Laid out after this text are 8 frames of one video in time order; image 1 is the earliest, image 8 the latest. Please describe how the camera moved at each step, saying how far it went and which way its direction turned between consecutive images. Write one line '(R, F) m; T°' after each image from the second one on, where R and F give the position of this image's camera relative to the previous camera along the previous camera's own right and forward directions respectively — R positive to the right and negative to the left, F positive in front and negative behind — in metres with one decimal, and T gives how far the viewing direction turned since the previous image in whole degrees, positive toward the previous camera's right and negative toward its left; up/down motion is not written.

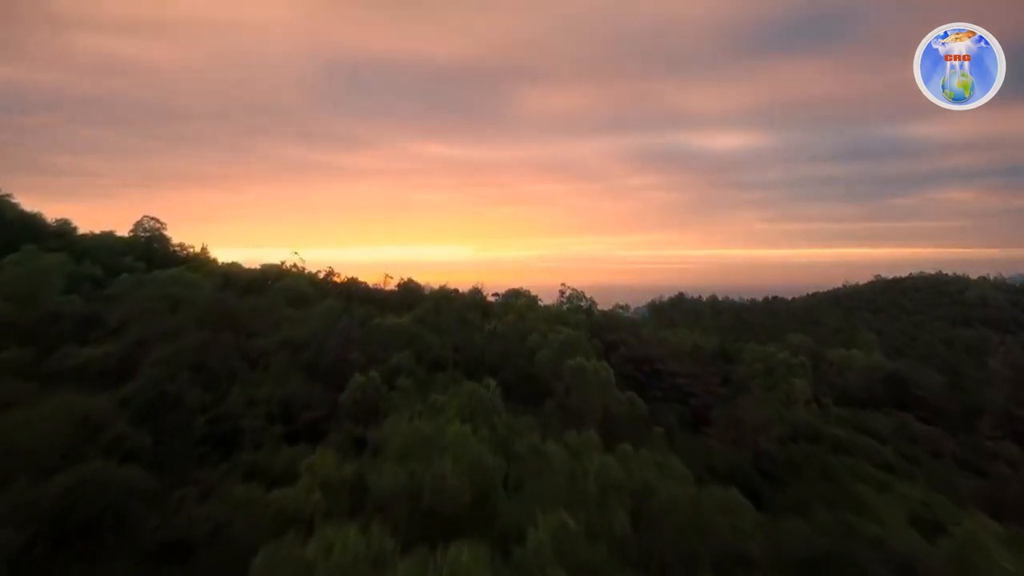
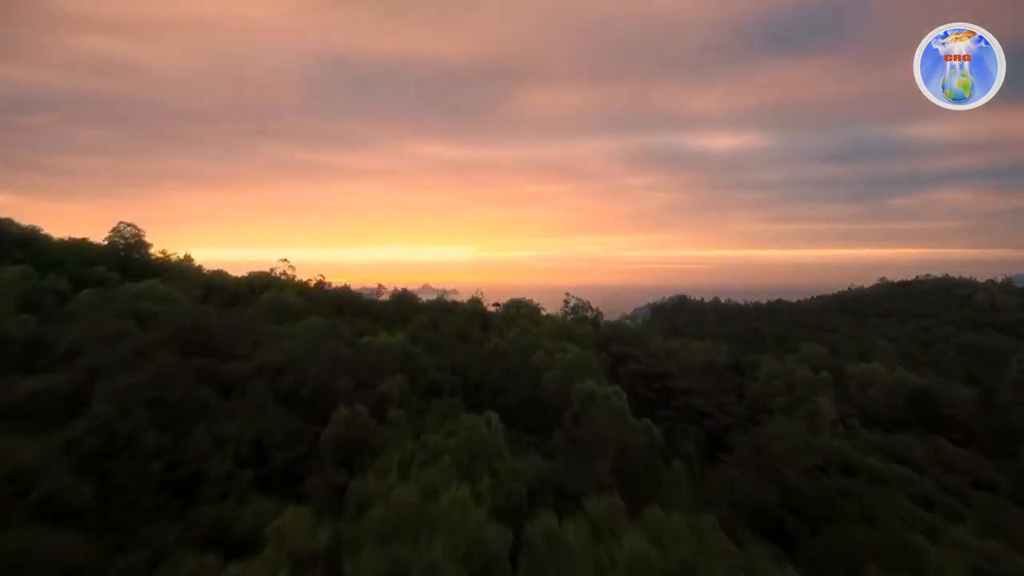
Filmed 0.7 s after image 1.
(0.0, +0.8) m; 0°
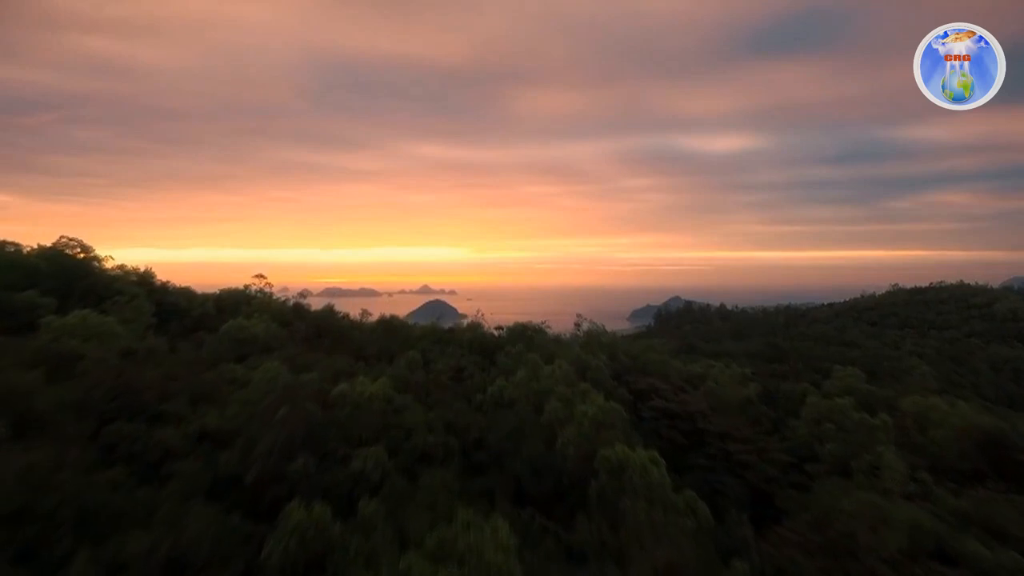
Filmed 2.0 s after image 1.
(-0.1, +1.6) m; 0°
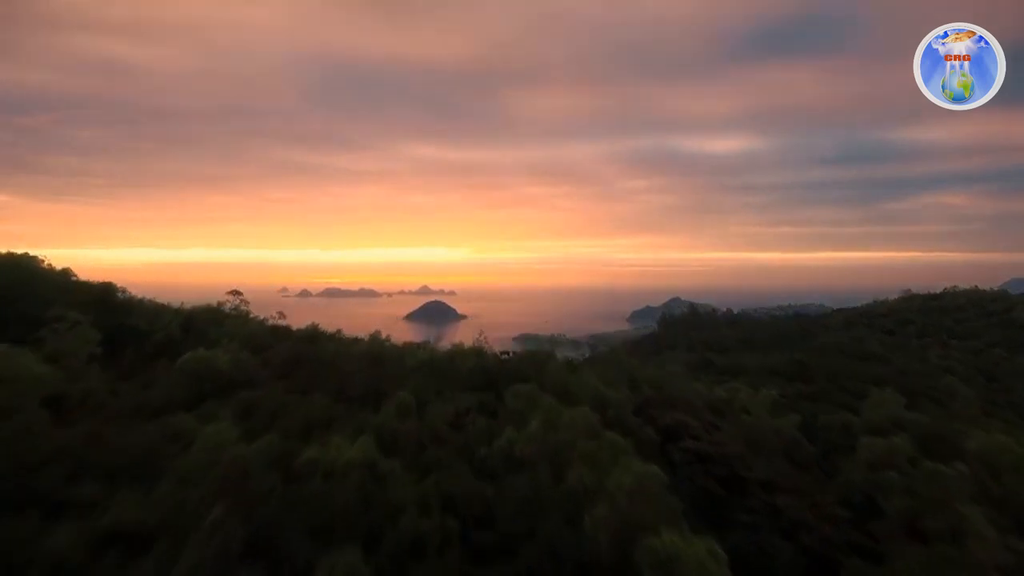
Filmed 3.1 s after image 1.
(-0.1, +1.4) m; 0°
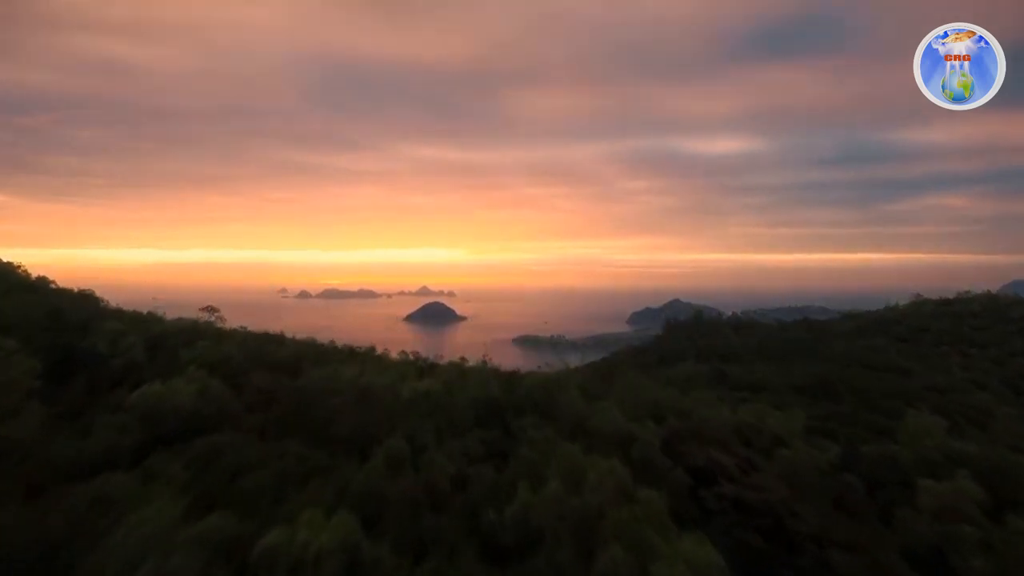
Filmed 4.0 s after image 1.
(-0.1, +1.1) m; 0°
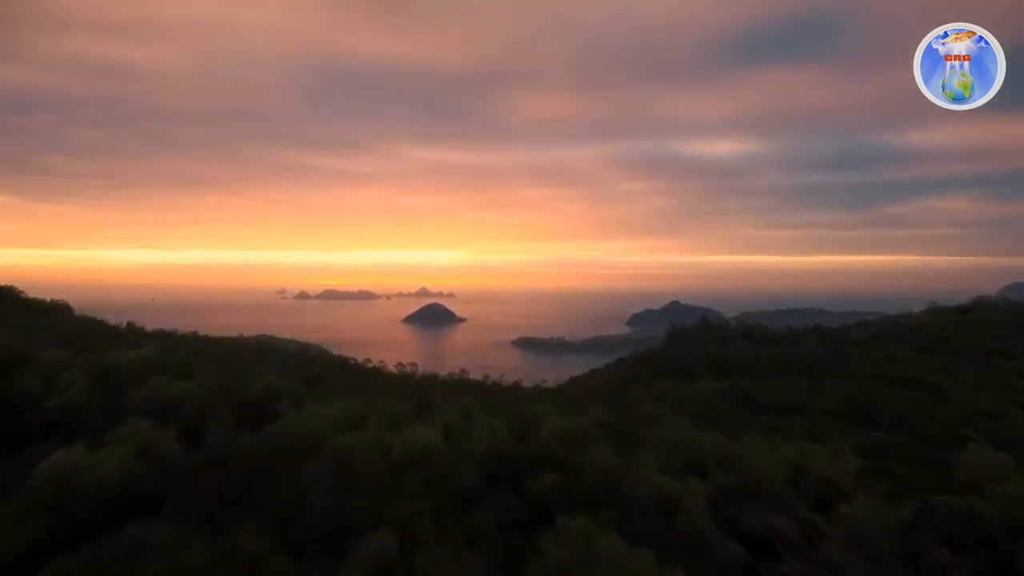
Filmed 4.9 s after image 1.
(-0.1, +1.5) m; 0°
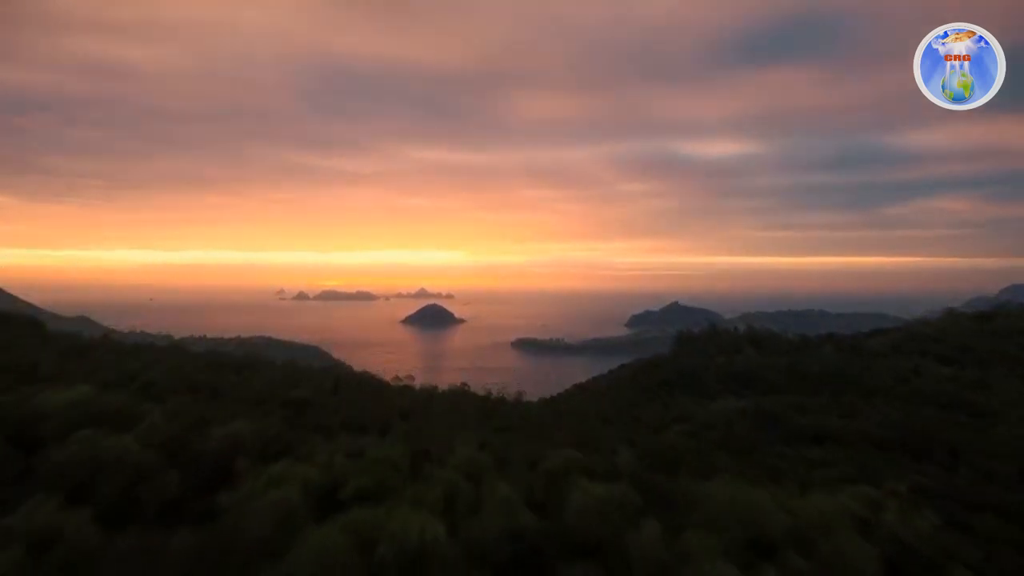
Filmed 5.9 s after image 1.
(-0.1, +1.5) m; 0°
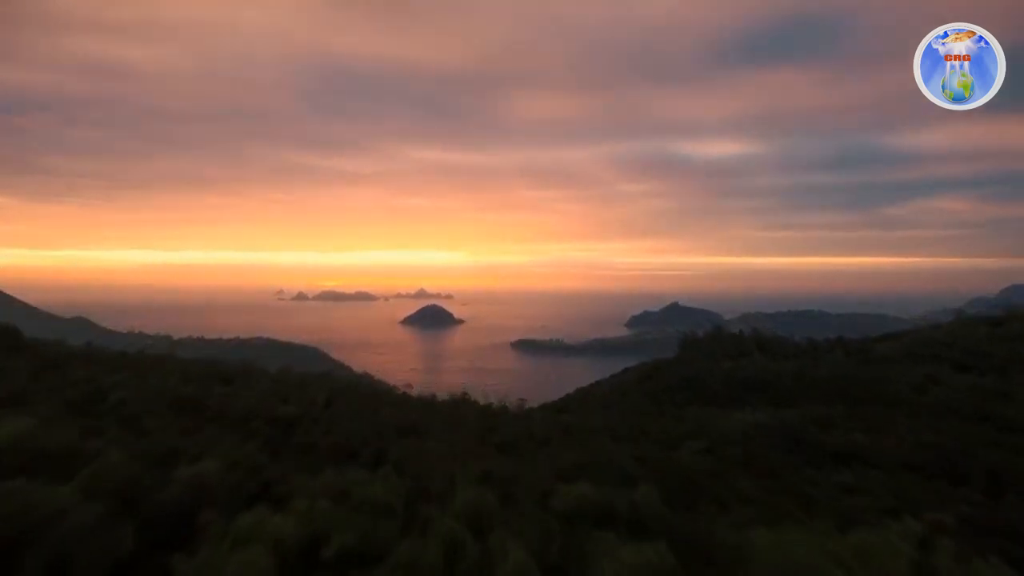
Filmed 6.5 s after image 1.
(-0.1, +1.0) m; 0°
